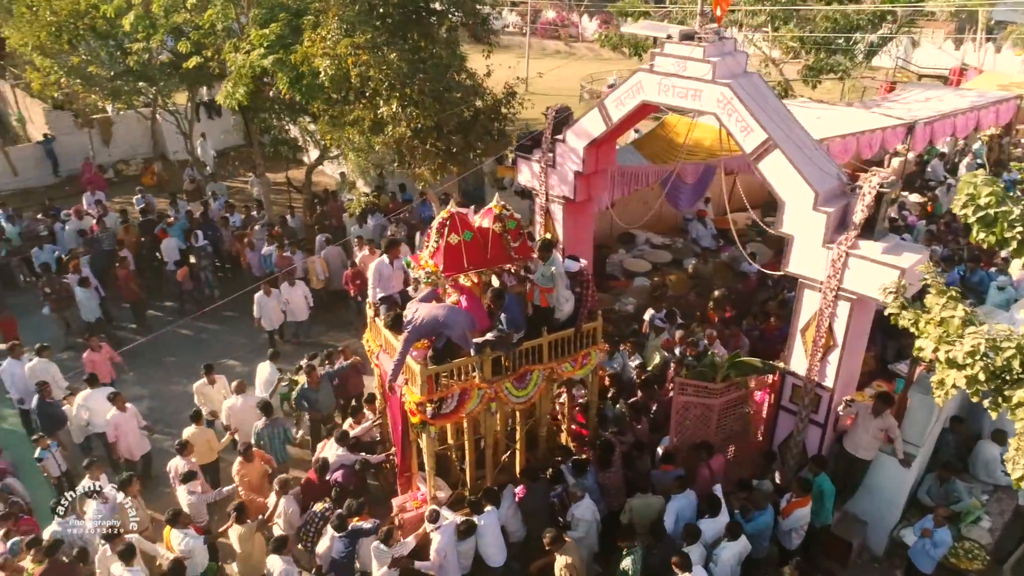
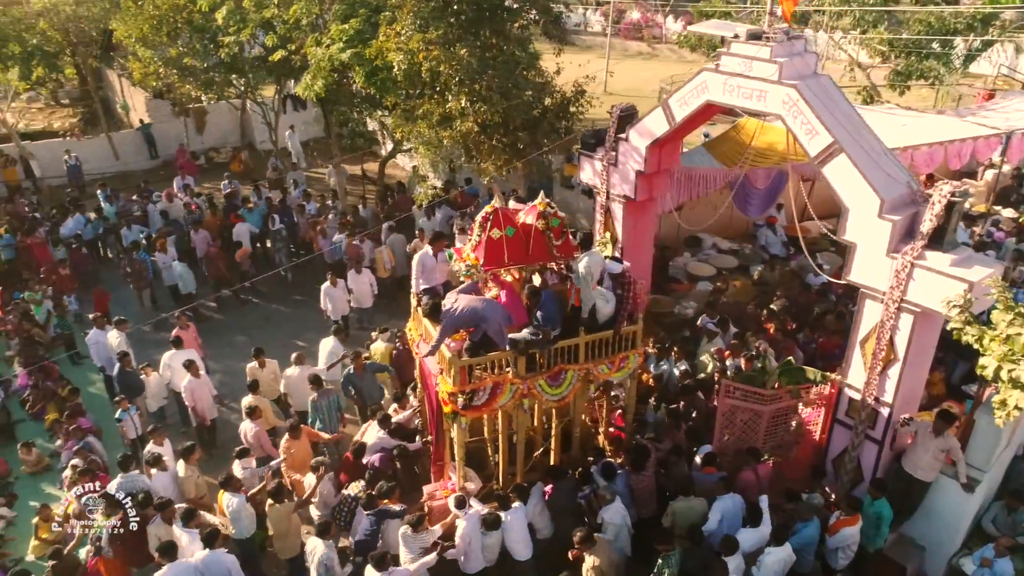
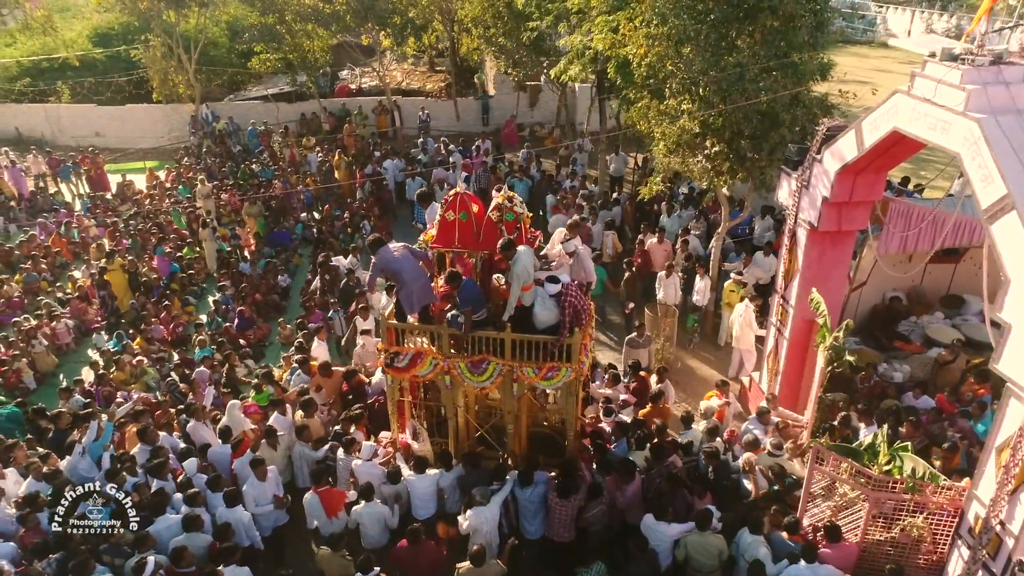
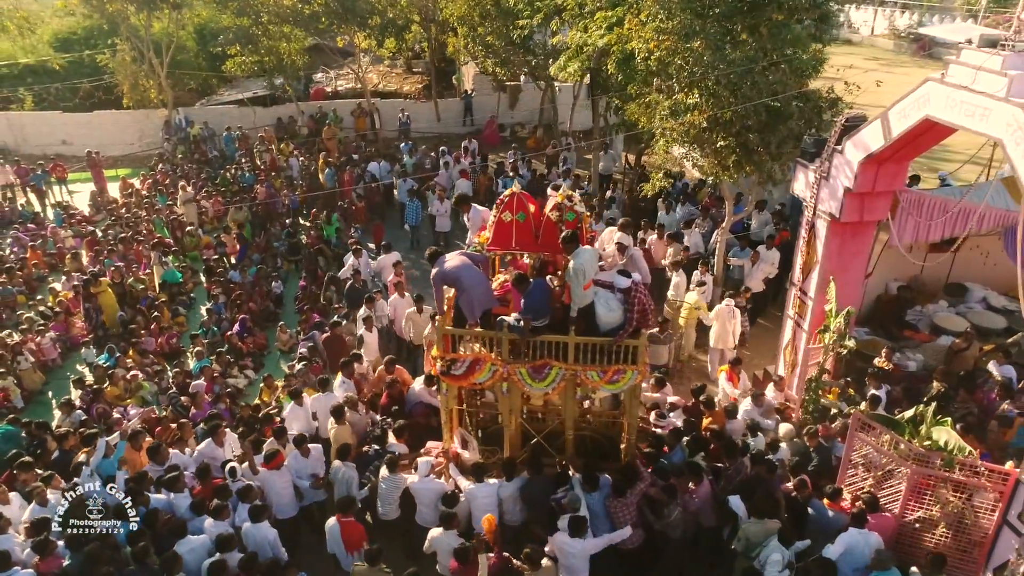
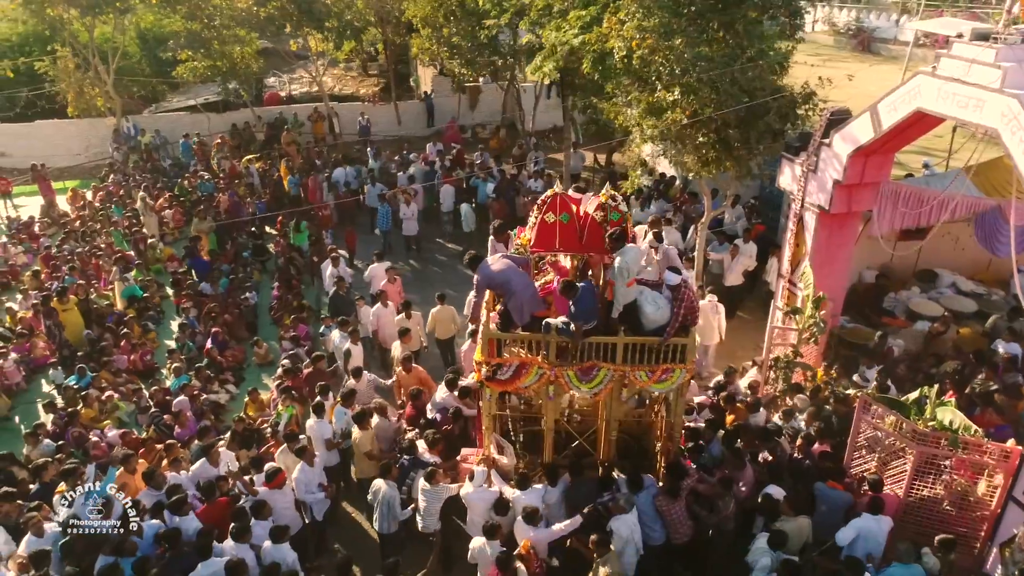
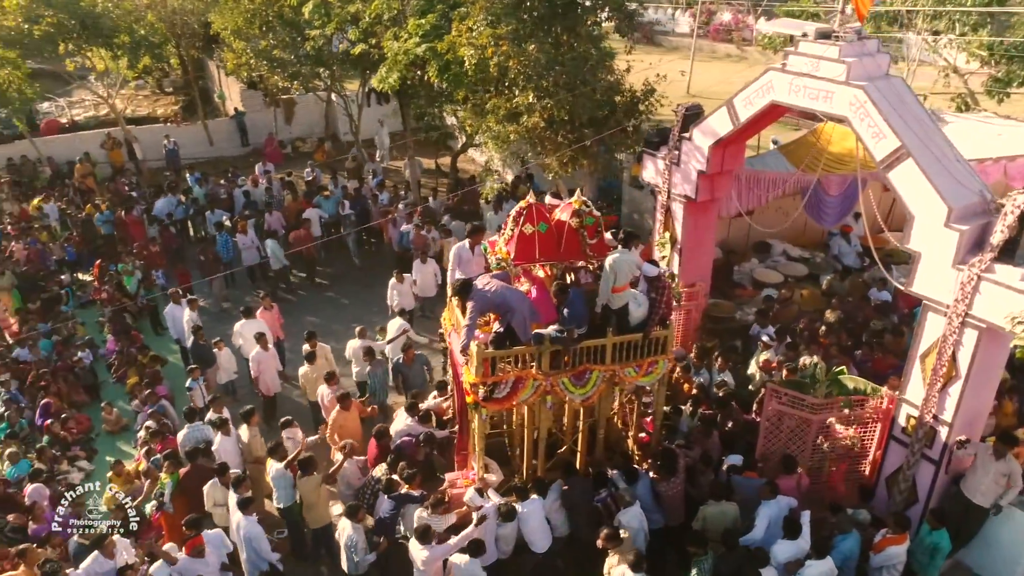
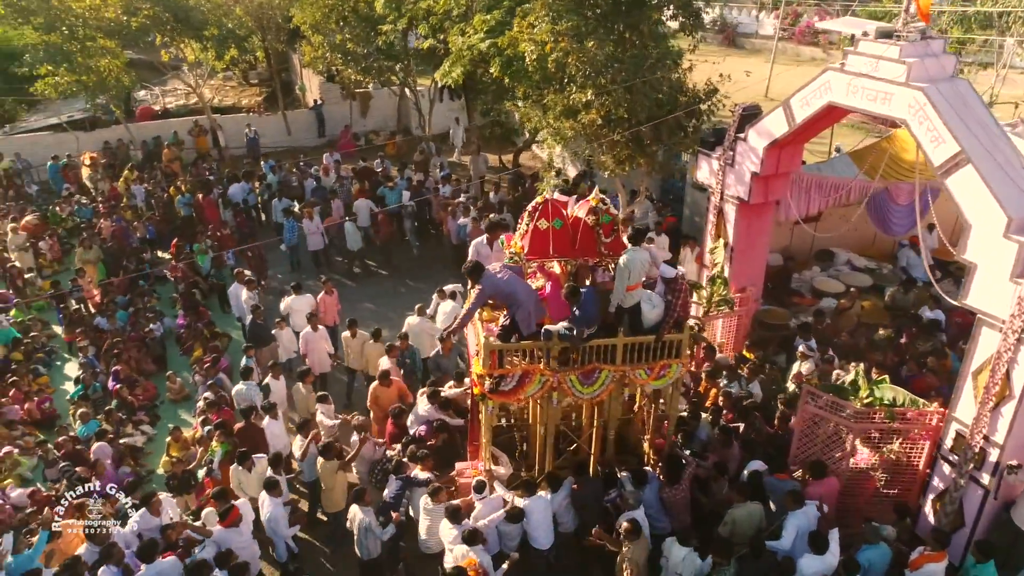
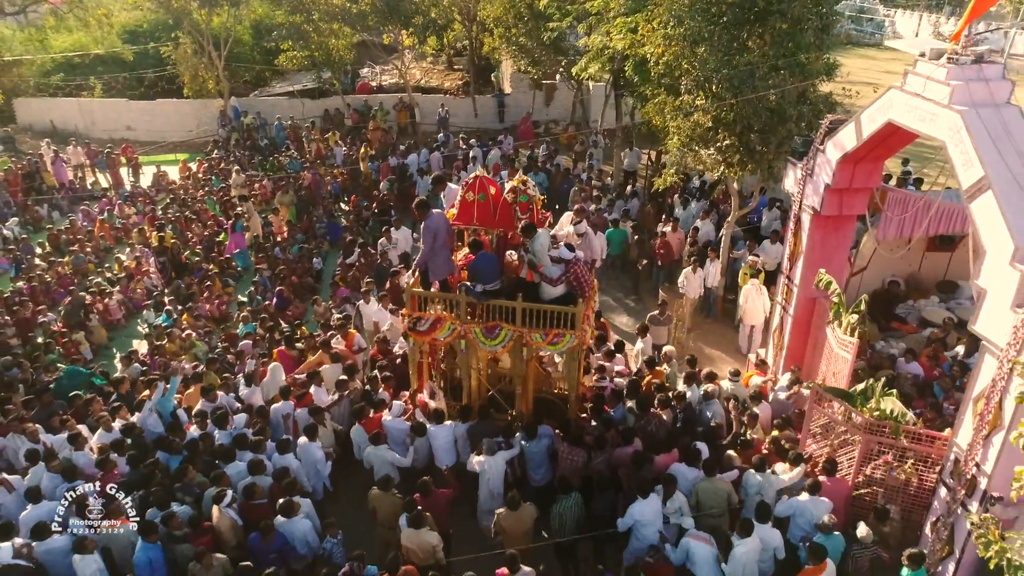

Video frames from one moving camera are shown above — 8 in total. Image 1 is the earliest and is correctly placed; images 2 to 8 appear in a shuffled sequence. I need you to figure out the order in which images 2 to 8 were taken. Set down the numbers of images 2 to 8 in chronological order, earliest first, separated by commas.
2, 6, 7, 5, 4, 3, 8
